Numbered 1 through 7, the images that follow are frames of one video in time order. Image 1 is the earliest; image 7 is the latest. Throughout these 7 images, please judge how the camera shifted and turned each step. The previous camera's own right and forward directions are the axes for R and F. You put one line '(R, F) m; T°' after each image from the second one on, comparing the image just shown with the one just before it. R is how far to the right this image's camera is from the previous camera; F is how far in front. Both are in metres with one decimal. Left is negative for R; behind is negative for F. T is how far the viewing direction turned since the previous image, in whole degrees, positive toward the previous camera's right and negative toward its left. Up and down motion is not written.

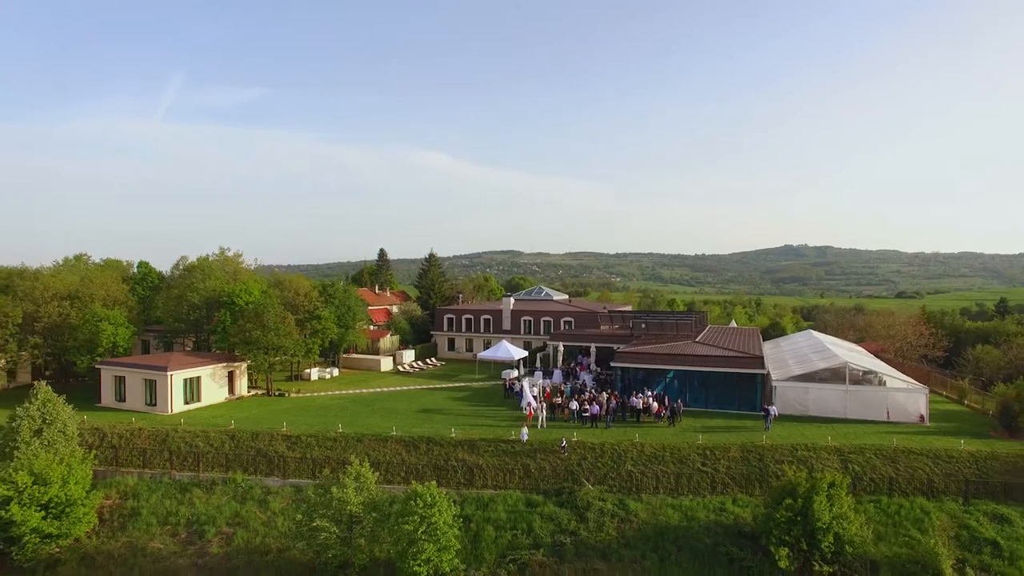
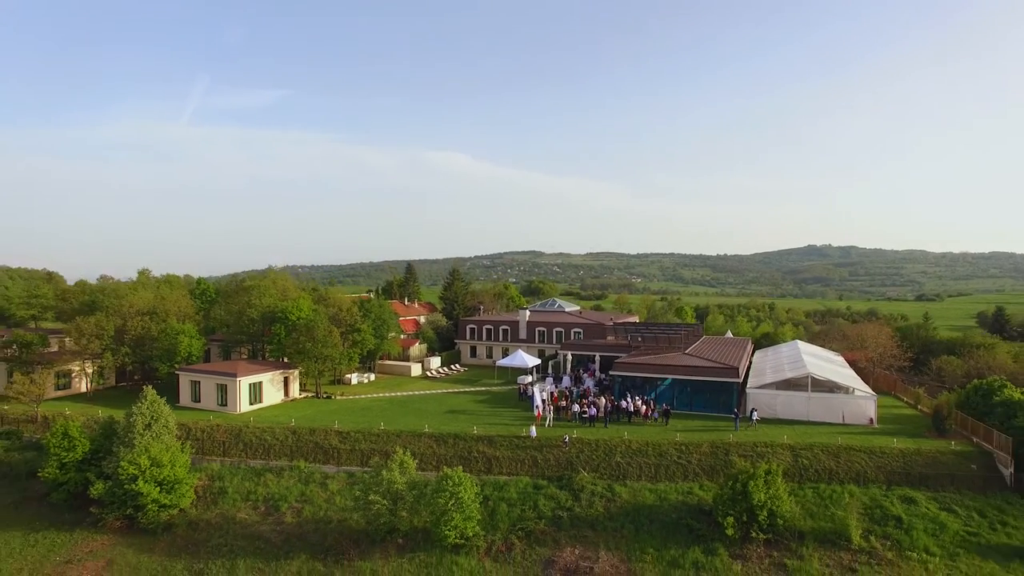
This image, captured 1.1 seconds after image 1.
(+0.4, -4.6) m; -2°
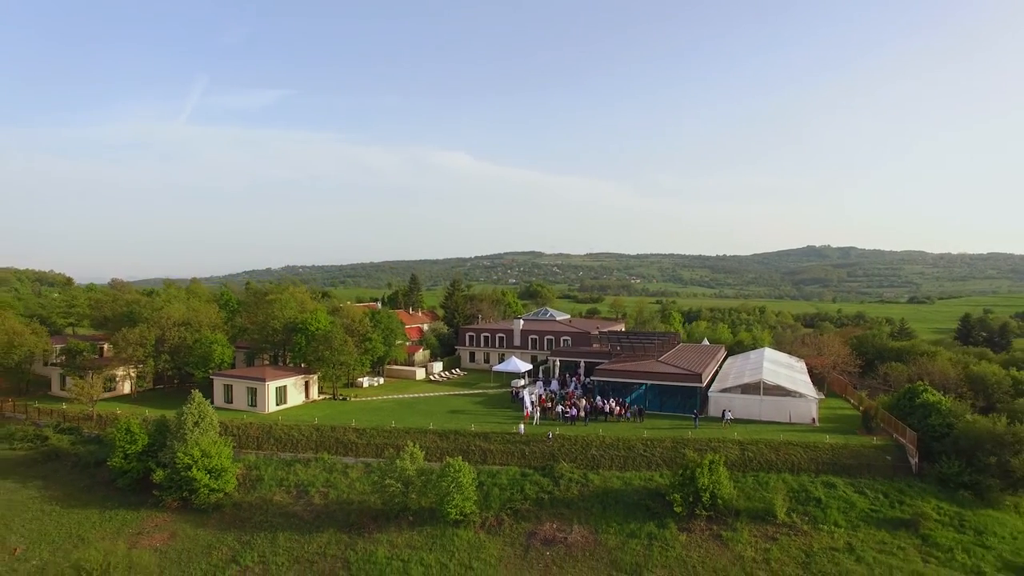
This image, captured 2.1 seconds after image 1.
(+0.4, -4.4) m; 0°
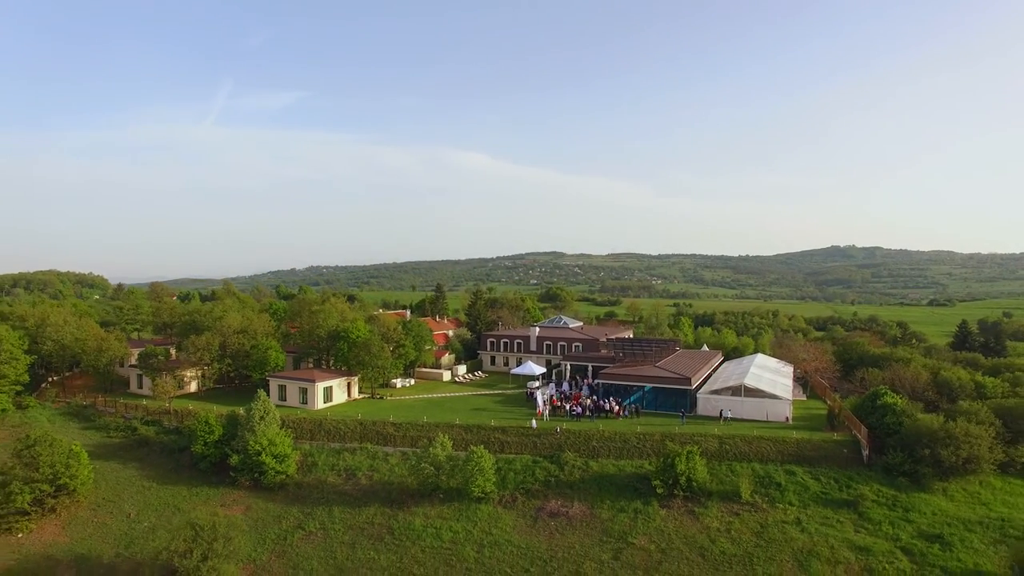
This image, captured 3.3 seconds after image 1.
(+0.5, -5.3) m; -2°
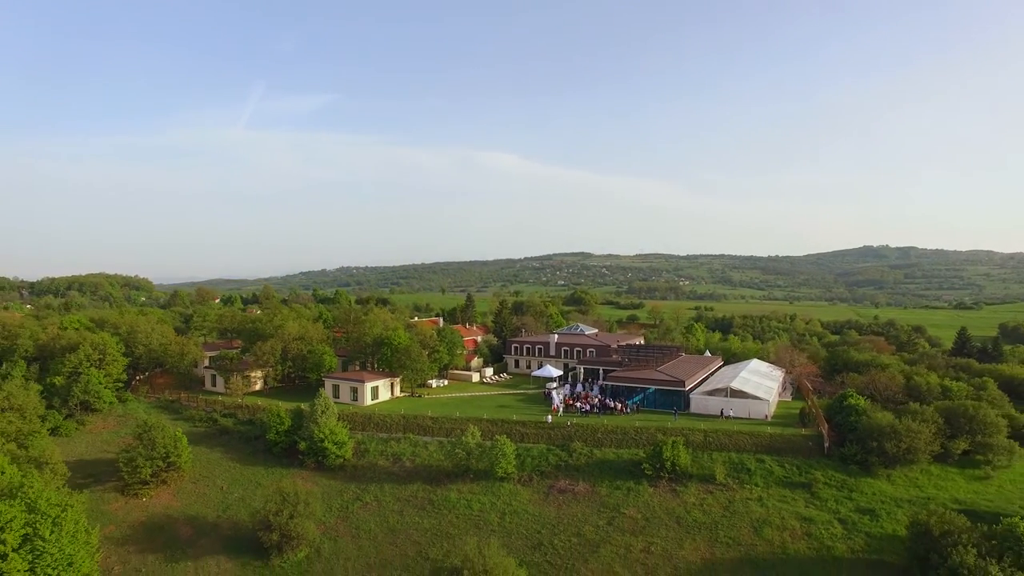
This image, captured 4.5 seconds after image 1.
(+0.7, -6.7) m; -3°
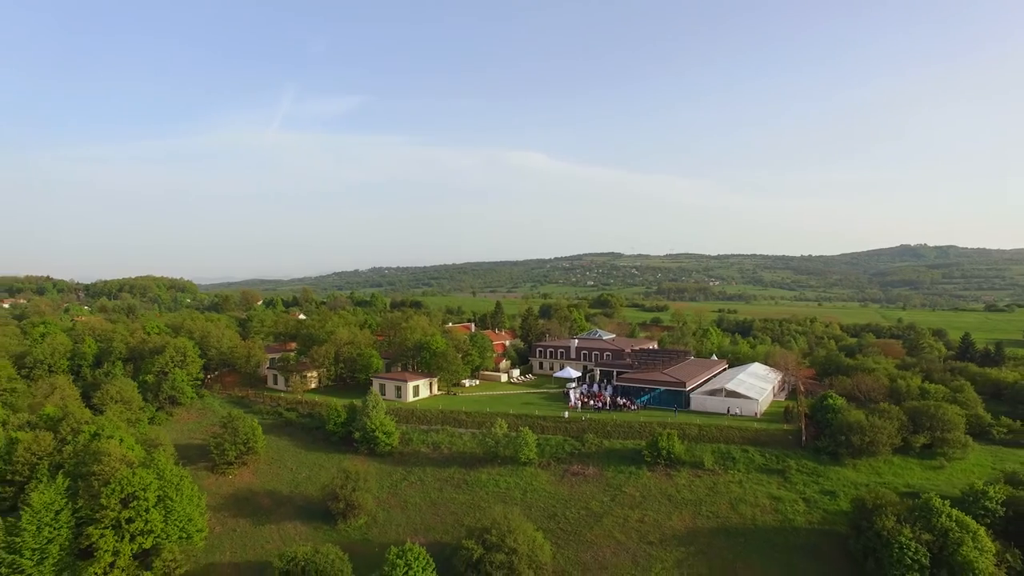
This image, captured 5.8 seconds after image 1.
(+0.7, -6.8) m; -3°
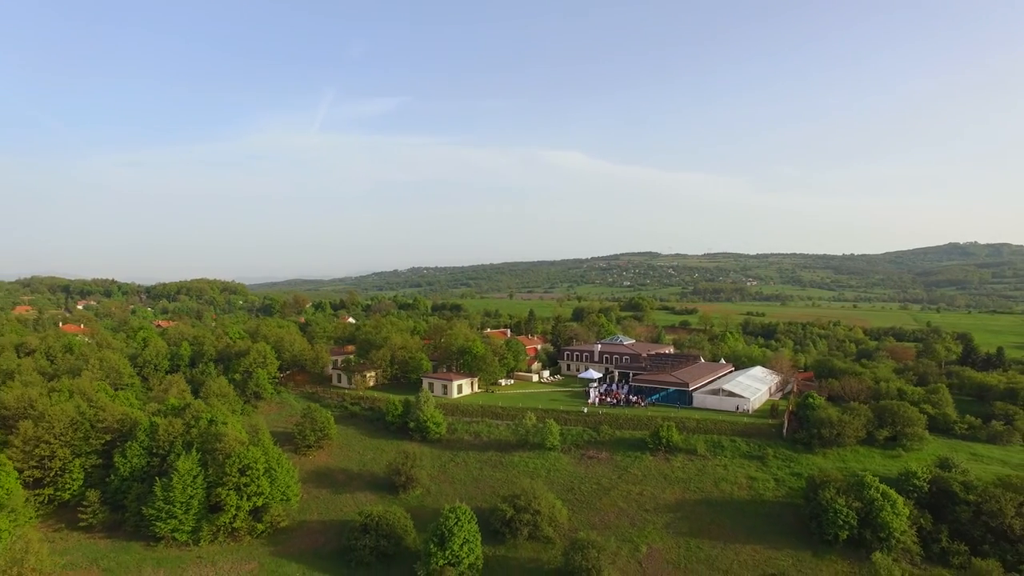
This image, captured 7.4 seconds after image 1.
(+0.9, -9.2) m; -4°
